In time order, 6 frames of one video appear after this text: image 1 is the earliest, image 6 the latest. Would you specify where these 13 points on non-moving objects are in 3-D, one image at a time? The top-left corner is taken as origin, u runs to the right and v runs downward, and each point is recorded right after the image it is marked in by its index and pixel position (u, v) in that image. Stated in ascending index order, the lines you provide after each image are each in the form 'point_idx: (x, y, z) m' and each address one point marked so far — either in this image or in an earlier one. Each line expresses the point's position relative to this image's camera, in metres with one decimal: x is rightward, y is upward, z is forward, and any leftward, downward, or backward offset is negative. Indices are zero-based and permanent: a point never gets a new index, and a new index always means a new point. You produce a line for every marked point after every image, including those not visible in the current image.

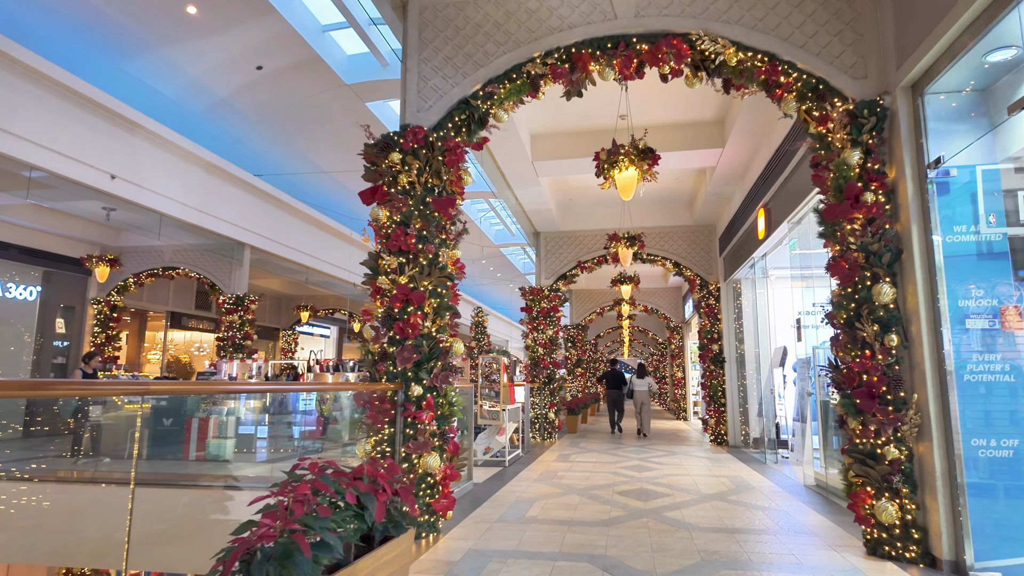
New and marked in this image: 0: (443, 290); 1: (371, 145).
0: (-0.5, 0.0, +4.0) m
1: (-1.0, +1.0, +4.0) m
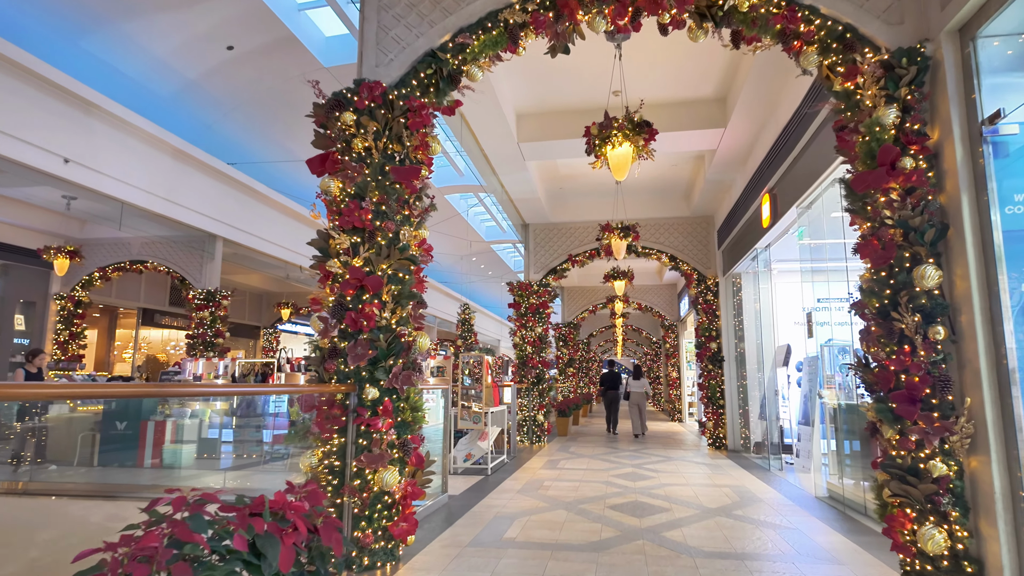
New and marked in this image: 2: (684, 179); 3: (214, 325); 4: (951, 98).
0: (-0.6, +0.1, +3.4) m
1: (-1.1, +1.1, +3.4) m
2: (+2.6, +1.6, +8.8) m
3: (-5.4, -0.6, +10.6) m
4: (+2.1, +0.9, +2.9) m
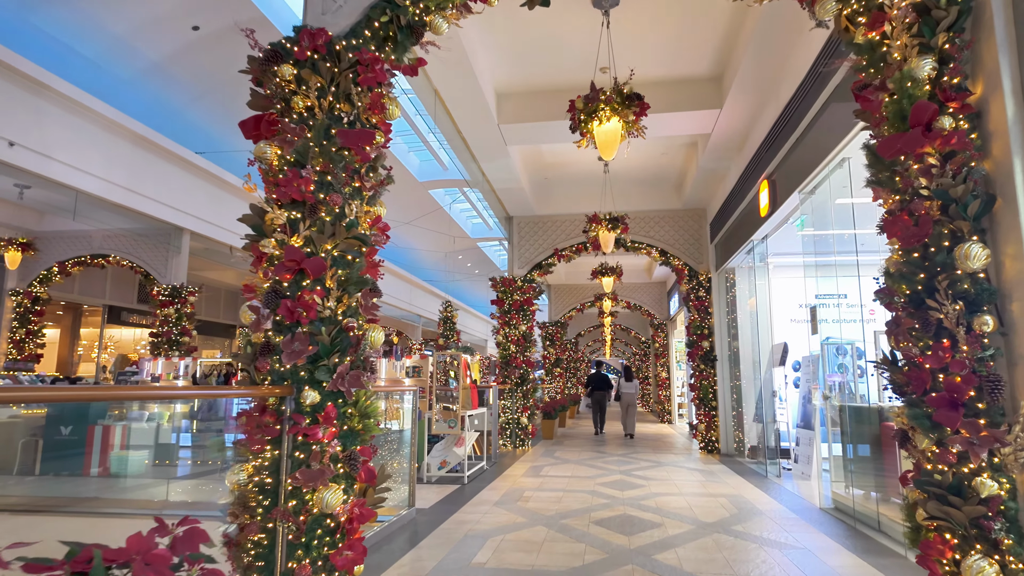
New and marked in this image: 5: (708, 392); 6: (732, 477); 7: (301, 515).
0: (-0.8, +0.1, +2.9) m
1: (-1.3, +1.1, +2.9) m
2: (+2.3, +1.7, +8.4) m
3: (-5.6, -0.6, +10.0) m
4: (+2.0, +1.0, +2.4) m
5: (+2.9, -1.6, +8.7) m
6: (+2.4, -2.1, +6.6) m
7: (-0.9, -1.0, +2.7) m
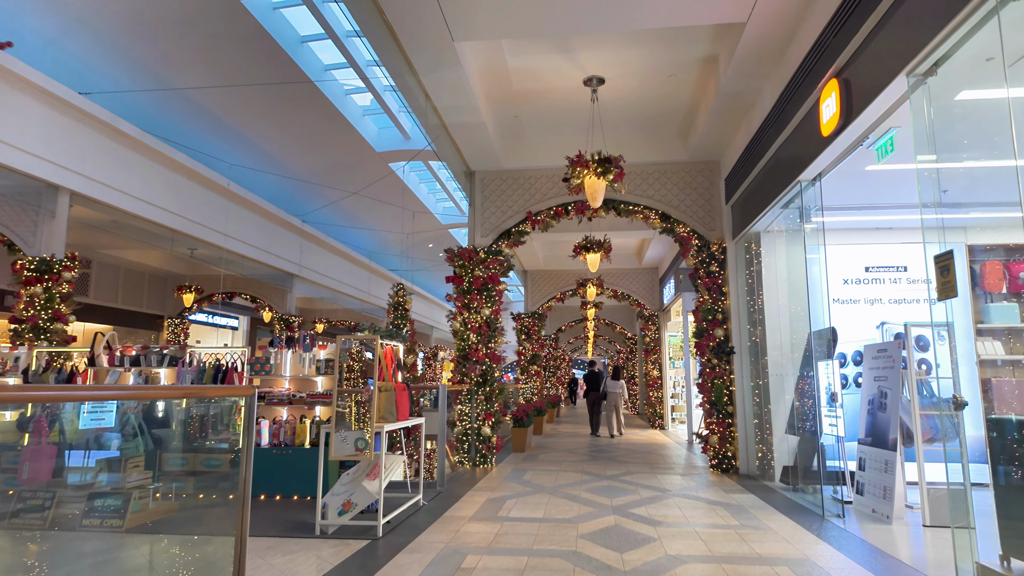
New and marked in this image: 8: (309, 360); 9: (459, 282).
0: (-1.1, +0.5, +0.8) m
1: (-1.6, +1.5, +0.9) m
2: (+1.9, +2.0, +6.4) m
3: (-6.2, -0.2, +7.8) m
4: (+1.7, +1.3, +0.5) m
5: (+2.4, -1.2, +6.8) m
6: (+2.0, -1.8, +4.6) m
7: (-1.2, -0.7, +0.6) m
8: (-1.9, -0.7, +5.7) m
9: (-0.7, +0.1, +7.2) m
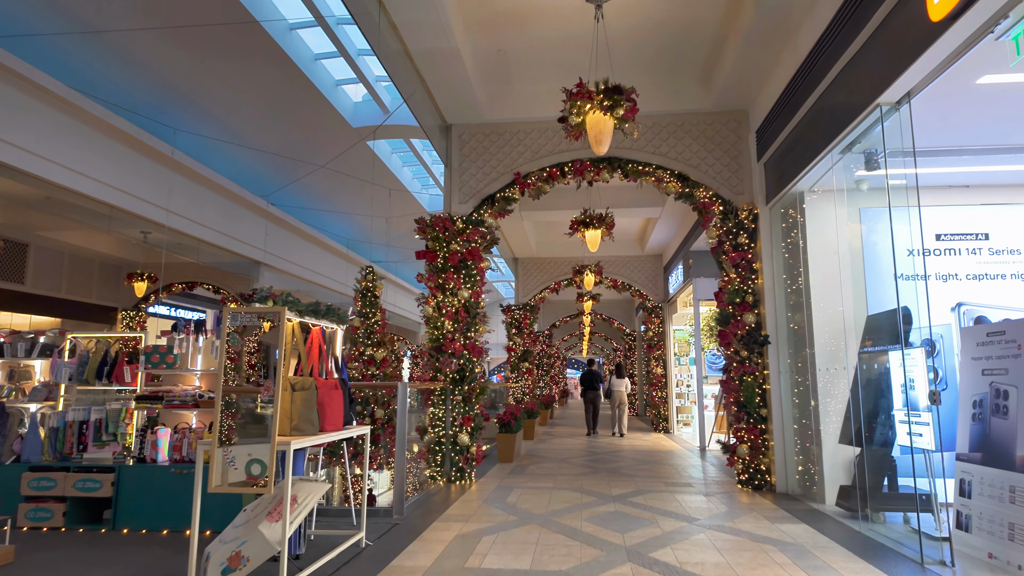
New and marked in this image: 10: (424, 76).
0: (-1.1, +0.7, -0.4) m
1: (-1.6, +1.7, -0.4) m
2: (+1.7, +2.2, +5.2) m
3: (-6.3, 0.0, +6.5) m
4: (+1.6, +1.6, -0.8) m
5: (+2.3, -1.0, +5.6) m
6: (+1.9, -1.6, +3.4) m
7: (-1.3, -0.4, -0.7) m
8: (-2.1, -0.5, +4.4) m
9: (-0.8, +0.3, +5.9) m
10: (-0.8, +2.0, +5.5) m
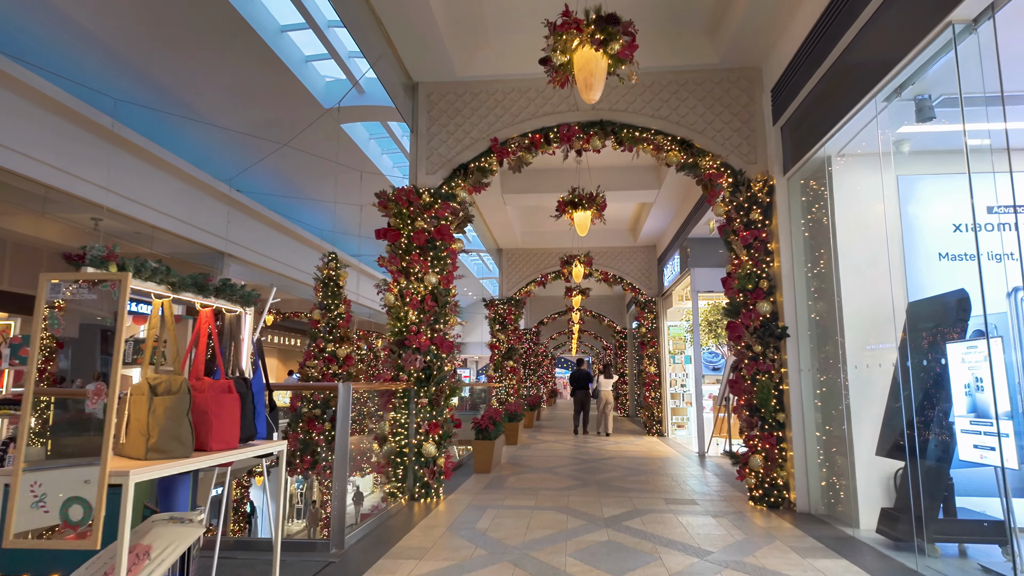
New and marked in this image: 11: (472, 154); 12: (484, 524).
0: (-1.2, +0.9, -1.3) m
1: (-1.7, +1.9, -1.3) m
2: (+1.5, +2.4, +4.4) m
3: (-6.5, +0.2, +5.5) m
4: (+1.5, +1.7, -1.6) m
5: (+2.1, -0.9, +4.8) m
6: (+1.7, -1.4, +2.6) m
7: (-1.4, -0.3, -1.5) m
8: (-2.3, -0.3, +3.5) m
9: (-1.0, +0.4, +5.1) m
10: (-1.0, +2.1, +4.7) m
11: (-0.4, +1.2, +5.4) m
12: (-0.2, -1.6, +4.1) m
